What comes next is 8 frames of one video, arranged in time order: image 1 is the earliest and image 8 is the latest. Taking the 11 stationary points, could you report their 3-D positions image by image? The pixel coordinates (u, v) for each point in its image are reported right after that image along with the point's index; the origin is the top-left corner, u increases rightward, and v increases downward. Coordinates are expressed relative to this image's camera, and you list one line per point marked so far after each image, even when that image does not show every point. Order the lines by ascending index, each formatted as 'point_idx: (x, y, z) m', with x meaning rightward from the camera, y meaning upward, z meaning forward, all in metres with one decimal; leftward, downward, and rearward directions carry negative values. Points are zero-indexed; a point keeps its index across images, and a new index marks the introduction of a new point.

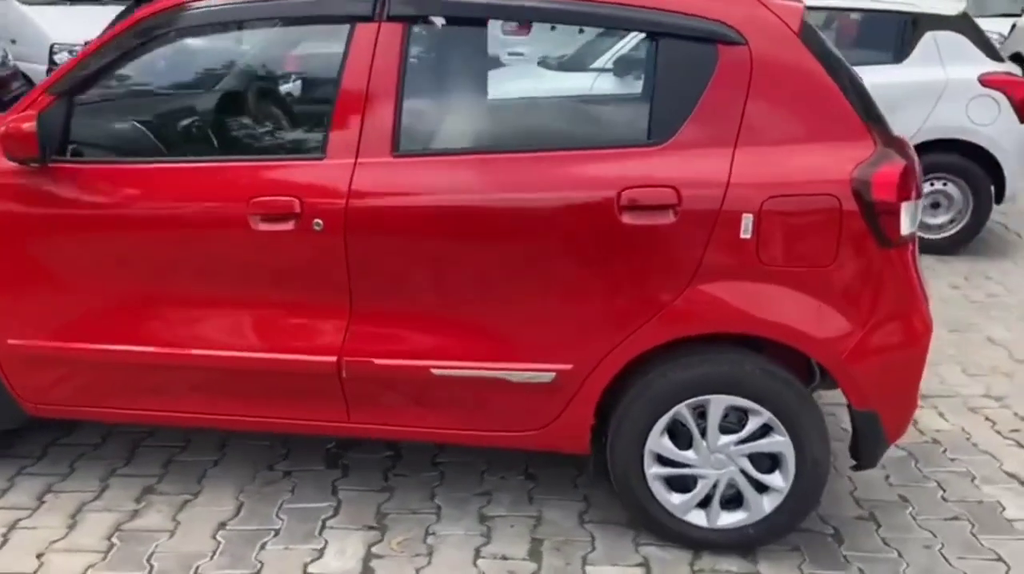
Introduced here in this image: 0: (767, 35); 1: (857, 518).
0: (+0.7, +0.8, +2.9) m
1: (+1.3, -0.8, +3.3) m
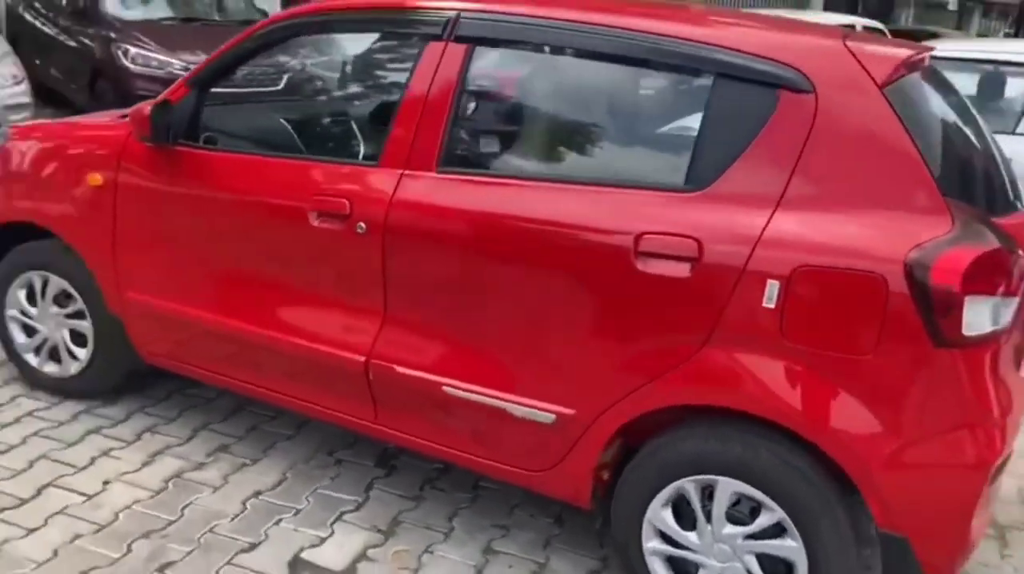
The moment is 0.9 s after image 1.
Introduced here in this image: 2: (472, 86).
0: (+0.9, +0.6, +2.5) m
1: (+1.2, -1.2, +2.8) m
2: (-0.1, +0.6, +2.9) m
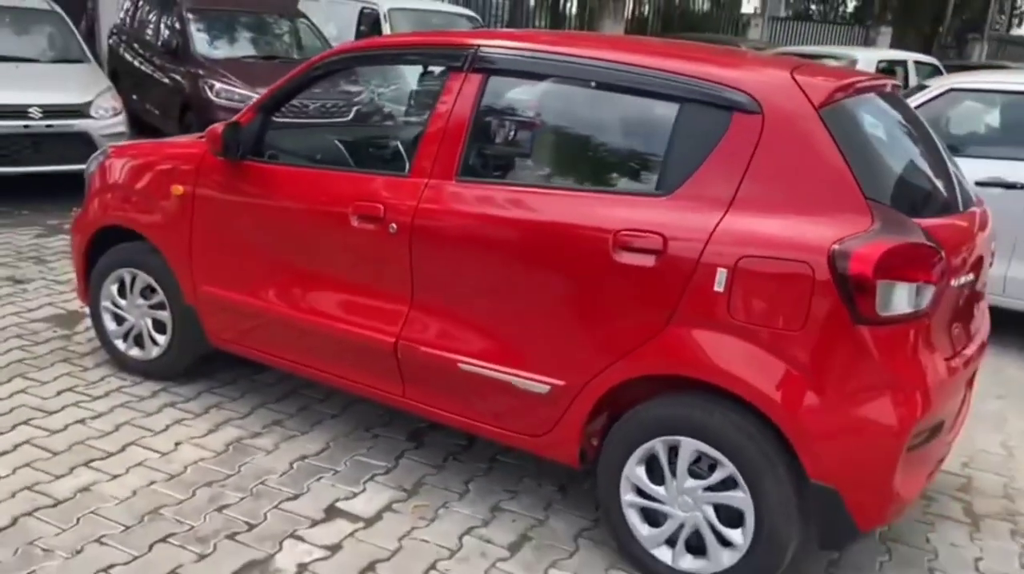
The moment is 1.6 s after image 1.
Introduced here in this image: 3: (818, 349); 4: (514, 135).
0: (+0.9, +0.6, +3.0) m
1: (+1.2, -1.1, +3.1) m
2: (0.0, +0.7, +3.5) m
3: (+0.9, -0.2, +2.8) m
4: (0.0, +0.6, +3.4) m
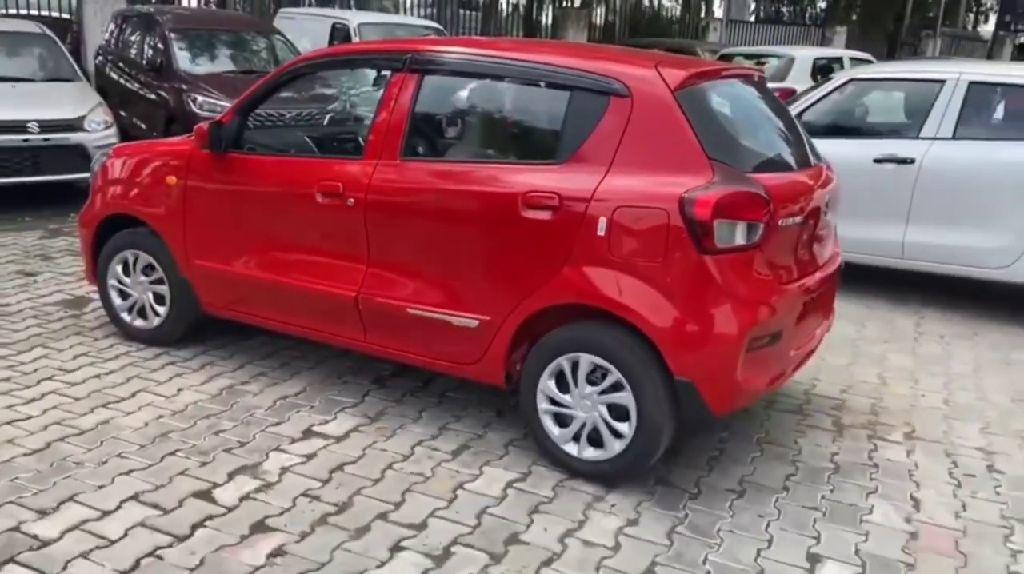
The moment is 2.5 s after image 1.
0: (+0.5, +0.8, +3.8) m
1: (+0.9, -0.9, +4.0) m
2: (-0.4, +0.9, +4.3) m
3: (+0.7, 0.0, +3.6) m
4: (-0.3, +0.8, +4.2) m
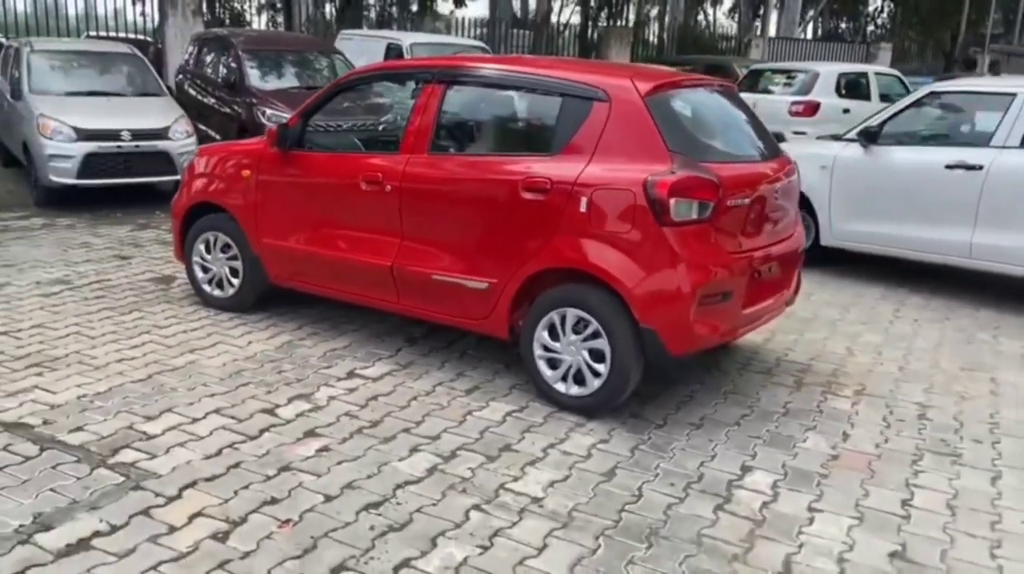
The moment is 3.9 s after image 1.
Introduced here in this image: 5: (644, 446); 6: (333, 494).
0: (+0.6, +1.0, +4.8) m
1: (+0.9, -0.7, +4.8) m
2: (-0.3, +1.0, +5.3) m
3: (+0.6, +0.2, +4.5) m
4: (-0.2, +0.9, +5.2) m
5: (+0.7, -0.8, +4.5) m
6: (-0.8, -0.9, +3.8) m
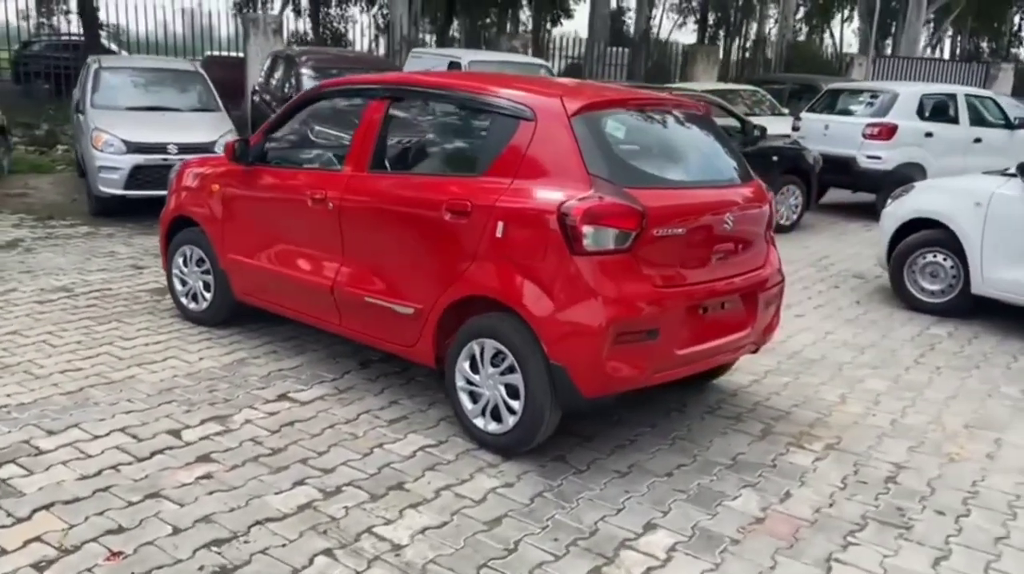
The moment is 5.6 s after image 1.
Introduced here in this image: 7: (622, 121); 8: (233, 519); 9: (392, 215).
0: (+0.2, +0.8, +4.5) m
1: (+0.5, -0.9, +4.5) m
2: (-0.6, +0.9, +5.1) m
3: (+0.2, +0.1, +4.2) m
4: (-0.6, +0.8, +5.0) m
5: (+0.2, -1.0, +4.2) m
6: (-1.3, -1.0, +3.6) m
7: (+0.6, +0.9, +4.7) m
8: (-1.2, -1.0, +3.7) m
9: (-0.6, +0.4, +4.9) m
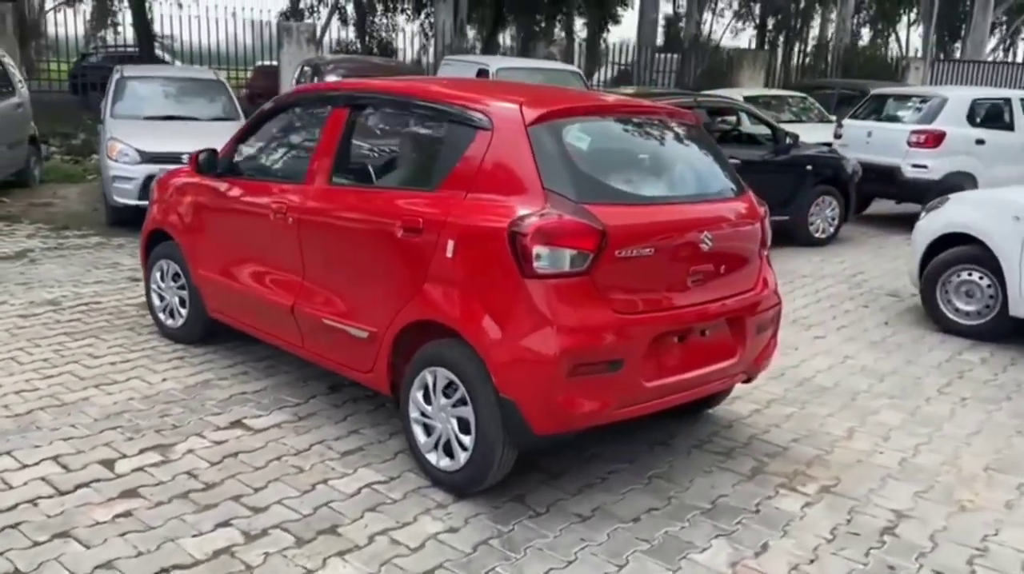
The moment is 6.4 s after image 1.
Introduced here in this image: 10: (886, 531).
0: (0.0, +0.7, +4.1) m
1: (+0.3, -1.0, +4.0) m
2: (-0.8, +0.8, +4.8) m
3: (0.0, 0.0, +3.8) m
4: (-0.7, +0.7, +4.7) m
5: (-0.1, -1.1, +3.8) m
6: (-1.6, -1.1, +3.3) m
7: (+0.4, +0.8, +4.3) m
8: (-1.4, -1.1, +3.4) m
9: (-0.8, +0.3, +4.6) m
10: (+1.7, -1.1, +4.1) m
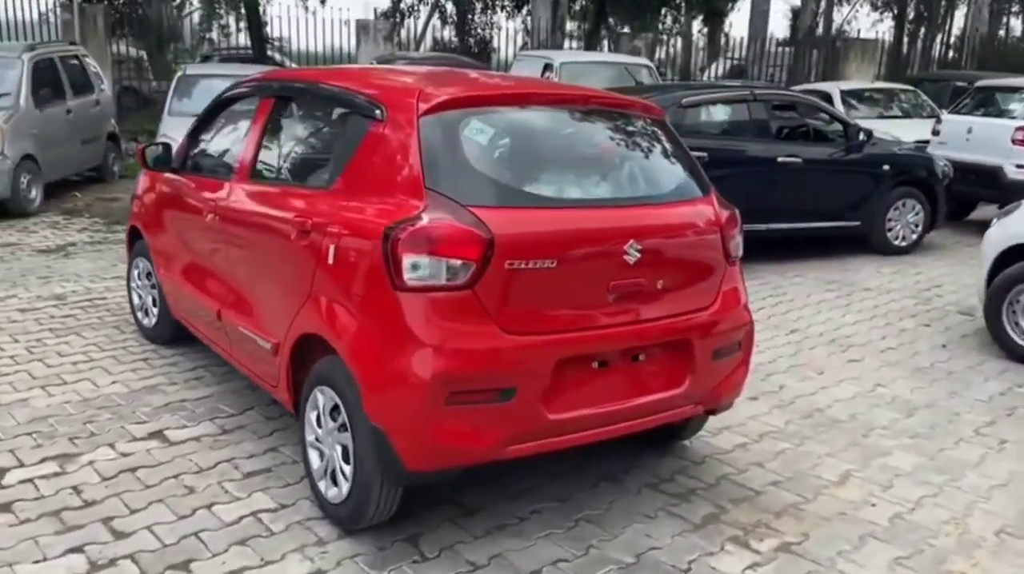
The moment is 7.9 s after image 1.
0: (-0.4, +0.7, +3.6) m
1: (-0.2, -1.1, +3.5) m
2: (-1.1, +0.8, +4.4) m
3: (-0.5, -0.1, +3.4) m
4: (-1.1, +0.6, +4.3) m
5: (-0.6, -1.1, +3.3) m
6: (-2.2, -1.1, +3.1) m
7: (0.0, +0.7, +3.8) m
8: (-2.0, -1.1, +3.2) m
9: (-1.2, +0.2, +4.2) m
10: (+1.2, -1.2, +3.4) m
